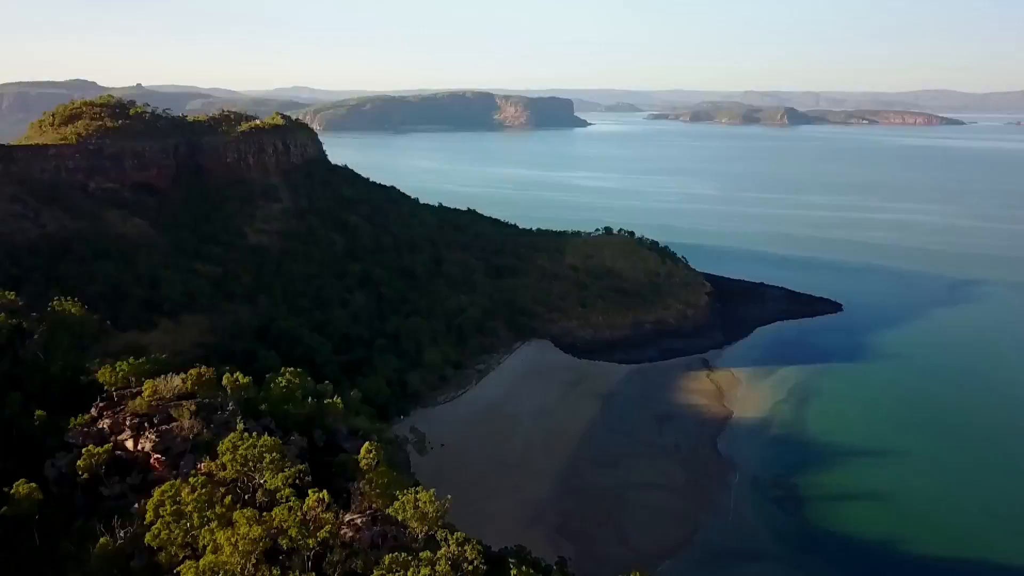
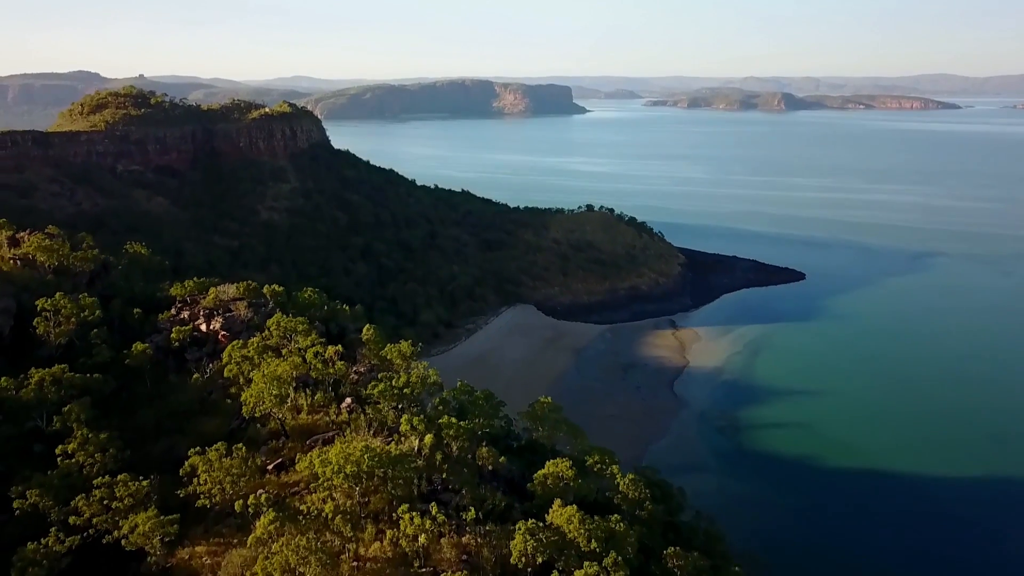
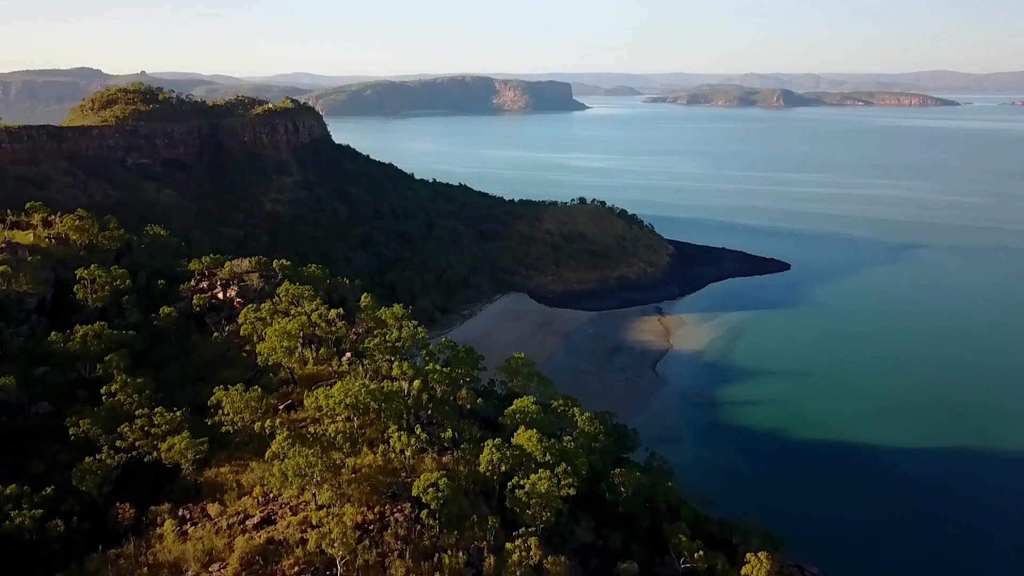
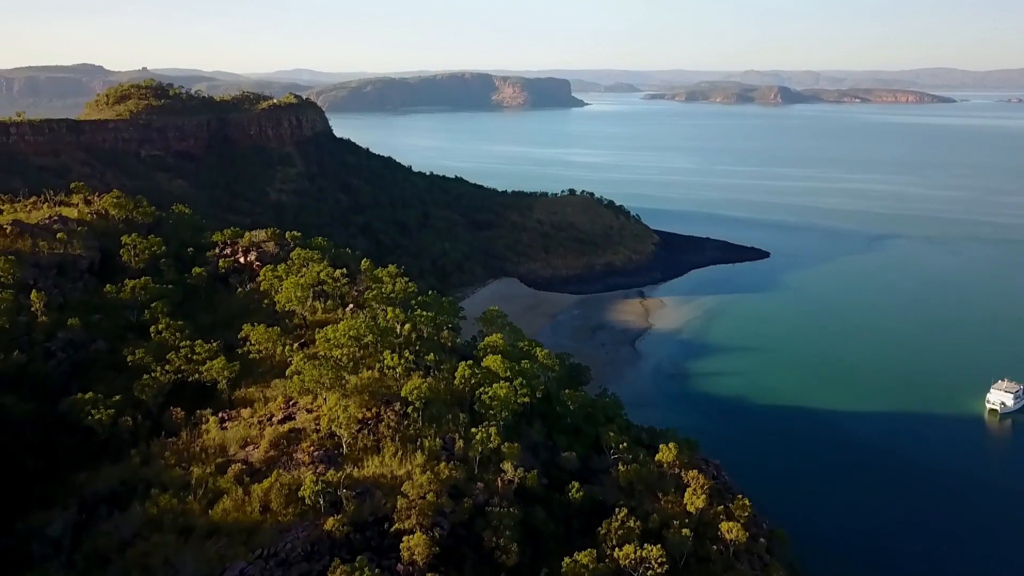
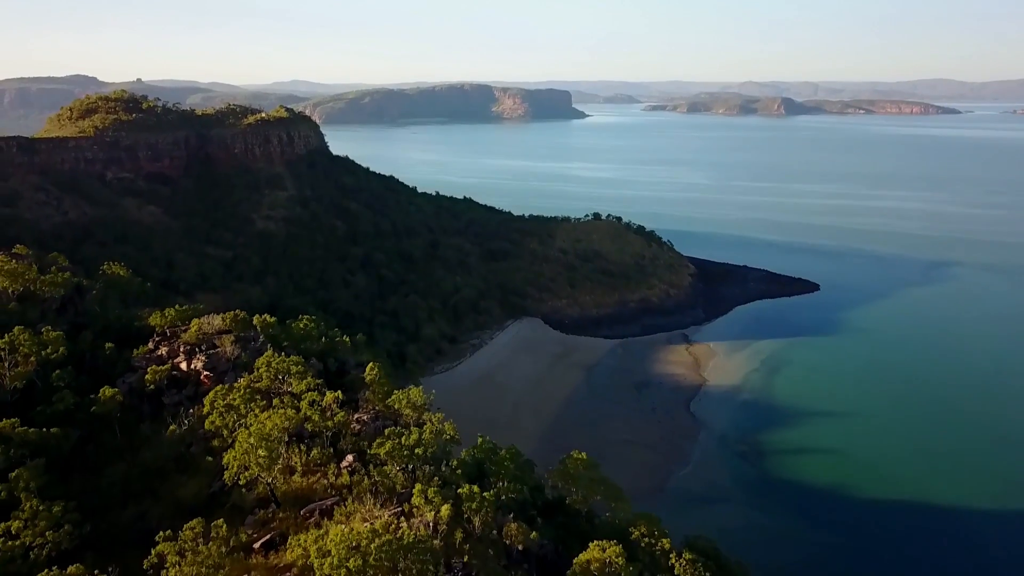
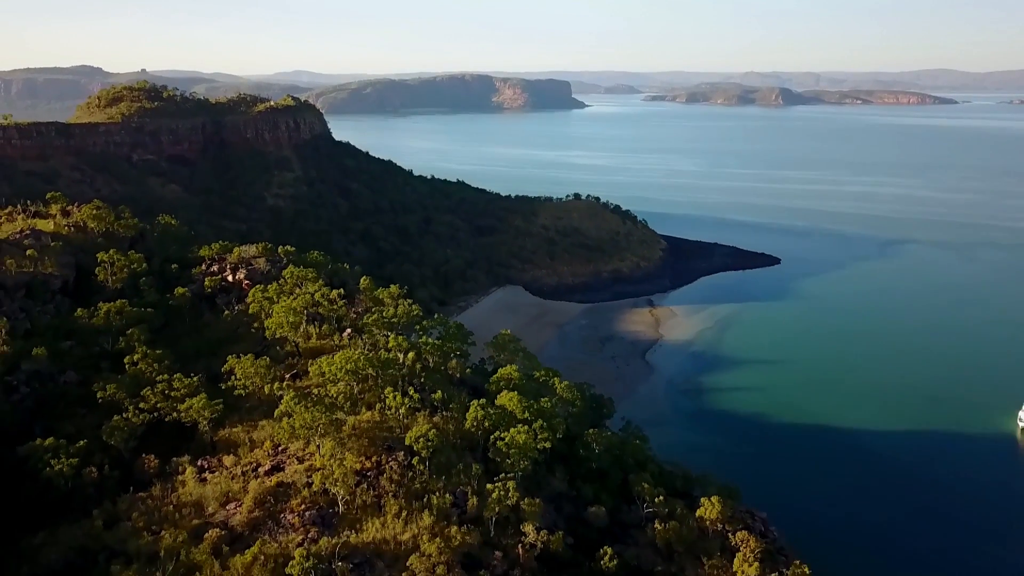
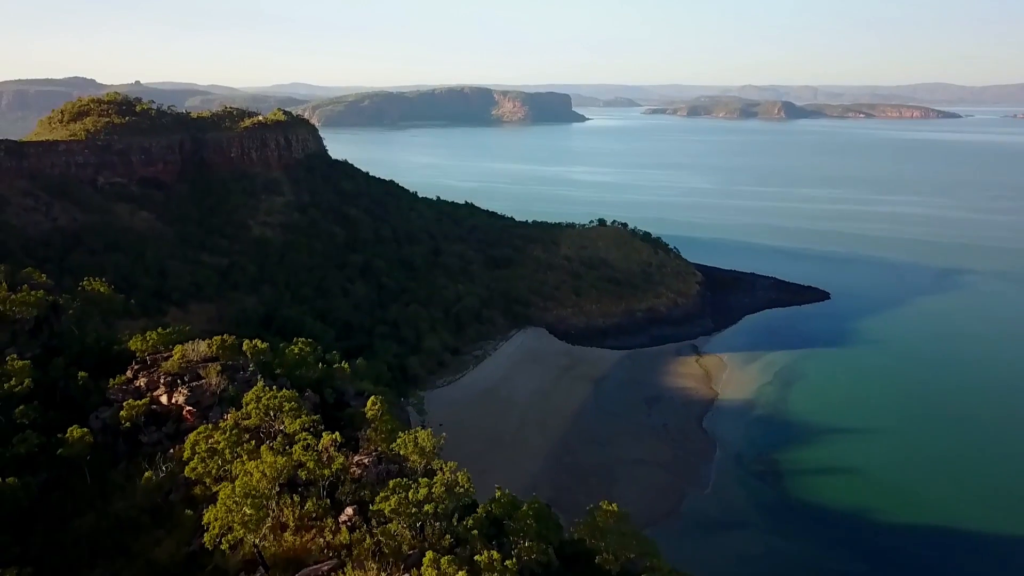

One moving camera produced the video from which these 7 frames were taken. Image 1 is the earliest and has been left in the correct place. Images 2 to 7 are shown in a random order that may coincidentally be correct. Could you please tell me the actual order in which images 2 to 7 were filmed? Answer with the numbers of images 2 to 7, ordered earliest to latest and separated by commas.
7, 5, 2, 3, 6, 4
